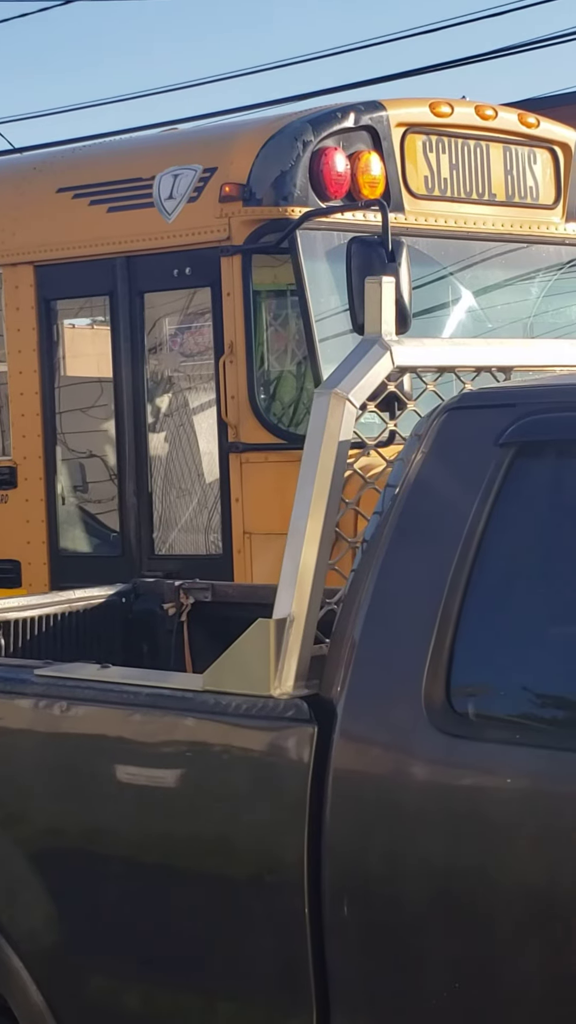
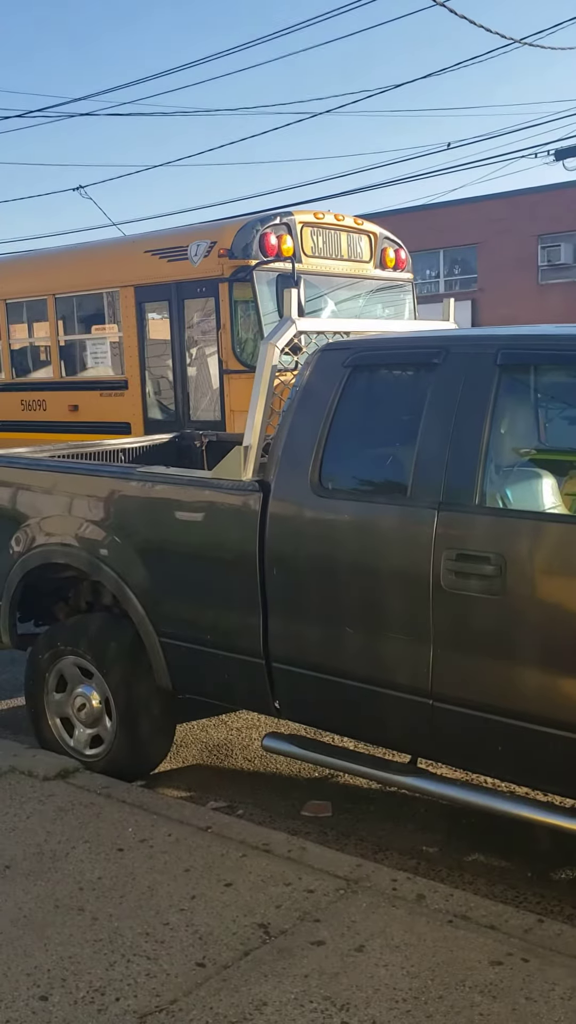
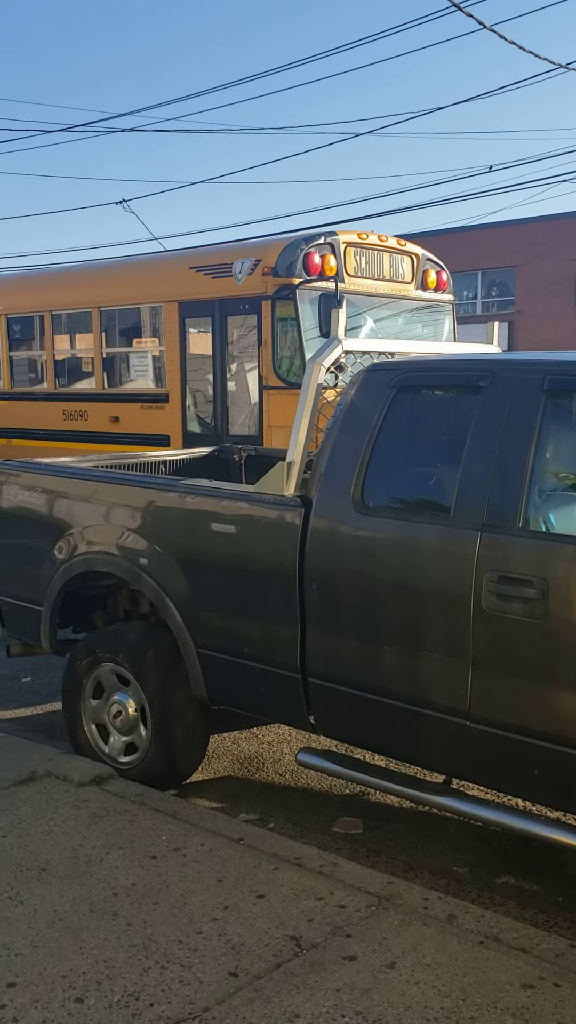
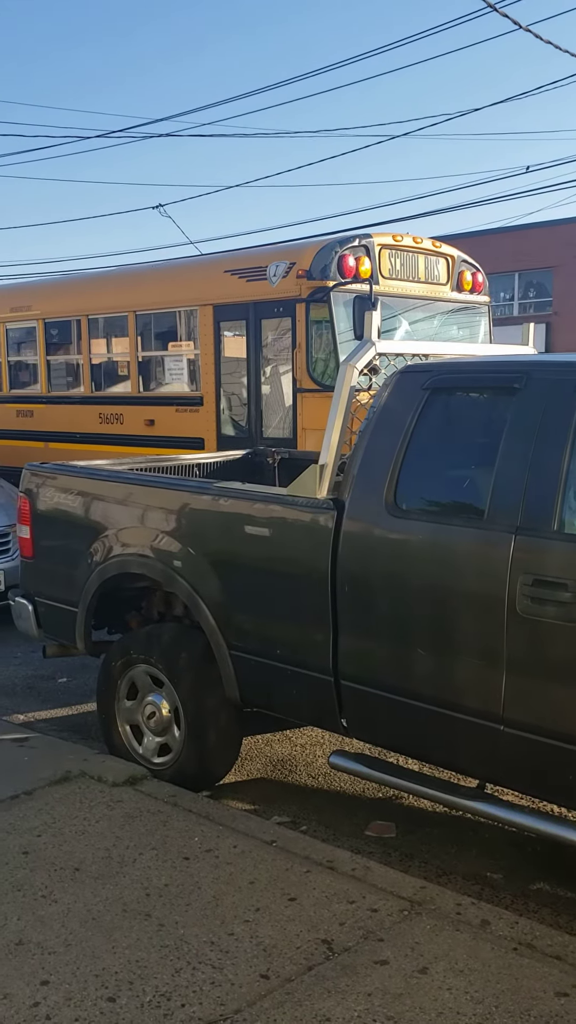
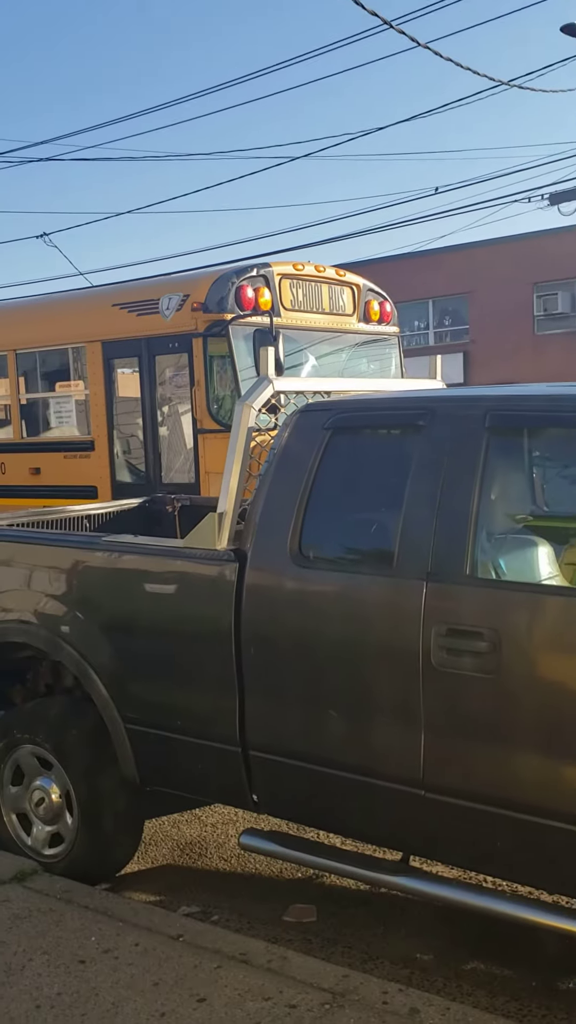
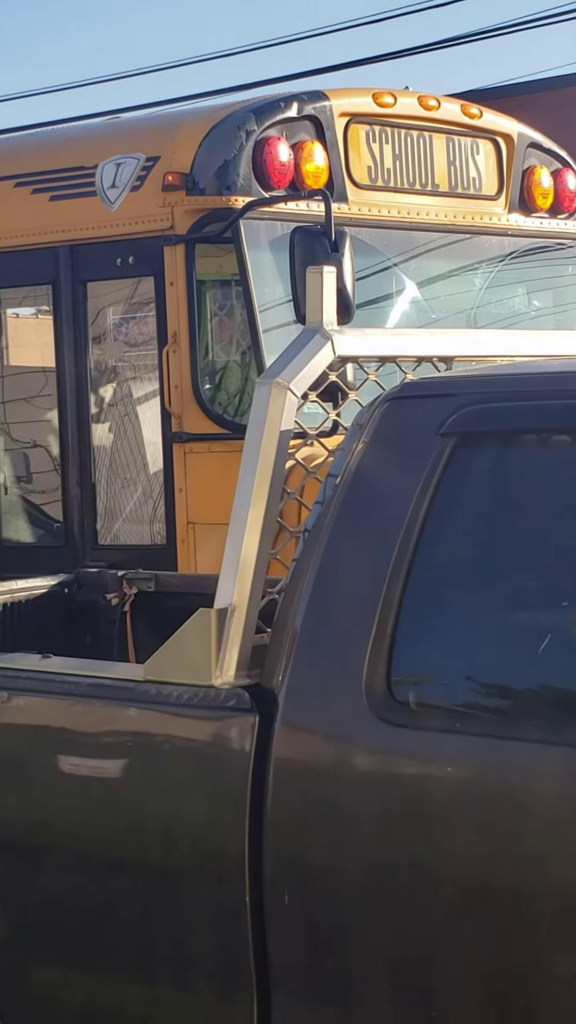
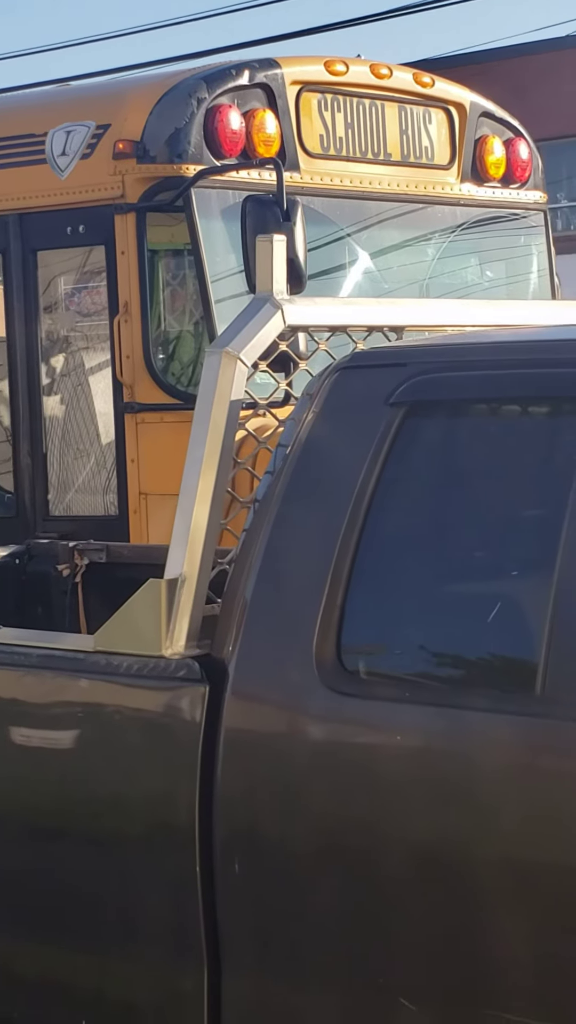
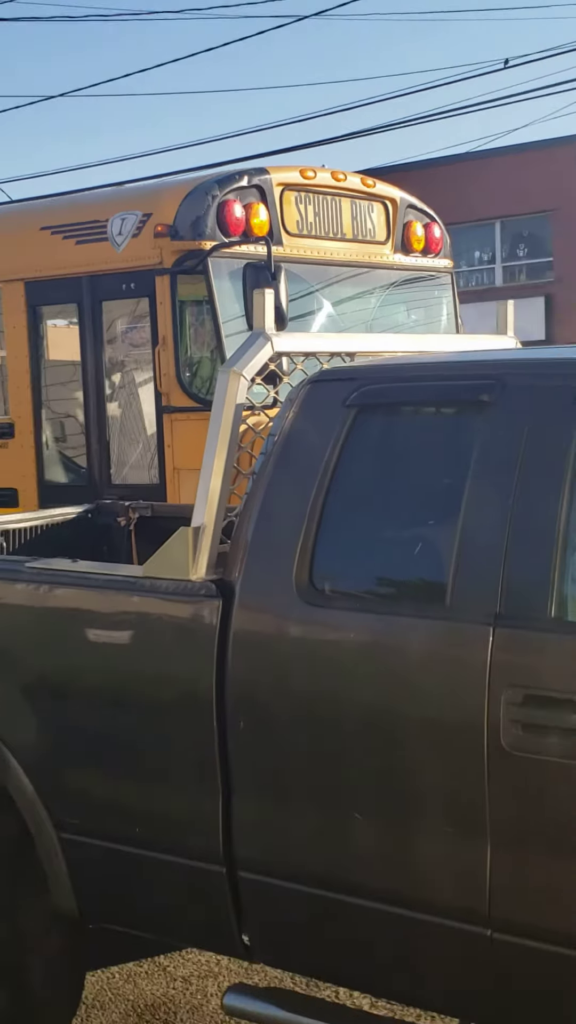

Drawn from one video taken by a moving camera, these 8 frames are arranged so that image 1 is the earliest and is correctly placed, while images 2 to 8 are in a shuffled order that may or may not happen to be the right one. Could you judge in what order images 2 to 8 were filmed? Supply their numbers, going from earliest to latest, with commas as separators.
6, 7, 8, 5, 2, 3, 4
